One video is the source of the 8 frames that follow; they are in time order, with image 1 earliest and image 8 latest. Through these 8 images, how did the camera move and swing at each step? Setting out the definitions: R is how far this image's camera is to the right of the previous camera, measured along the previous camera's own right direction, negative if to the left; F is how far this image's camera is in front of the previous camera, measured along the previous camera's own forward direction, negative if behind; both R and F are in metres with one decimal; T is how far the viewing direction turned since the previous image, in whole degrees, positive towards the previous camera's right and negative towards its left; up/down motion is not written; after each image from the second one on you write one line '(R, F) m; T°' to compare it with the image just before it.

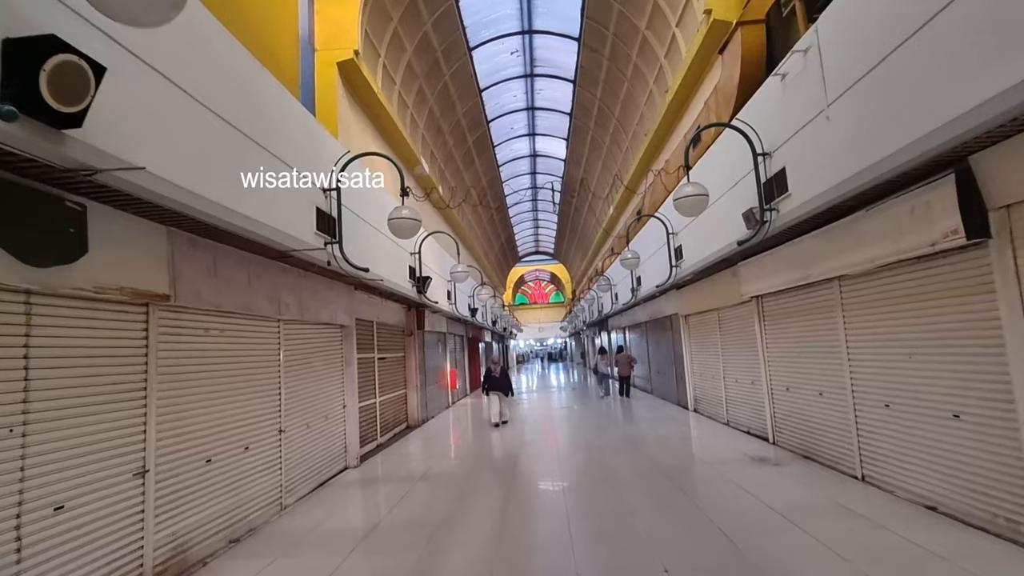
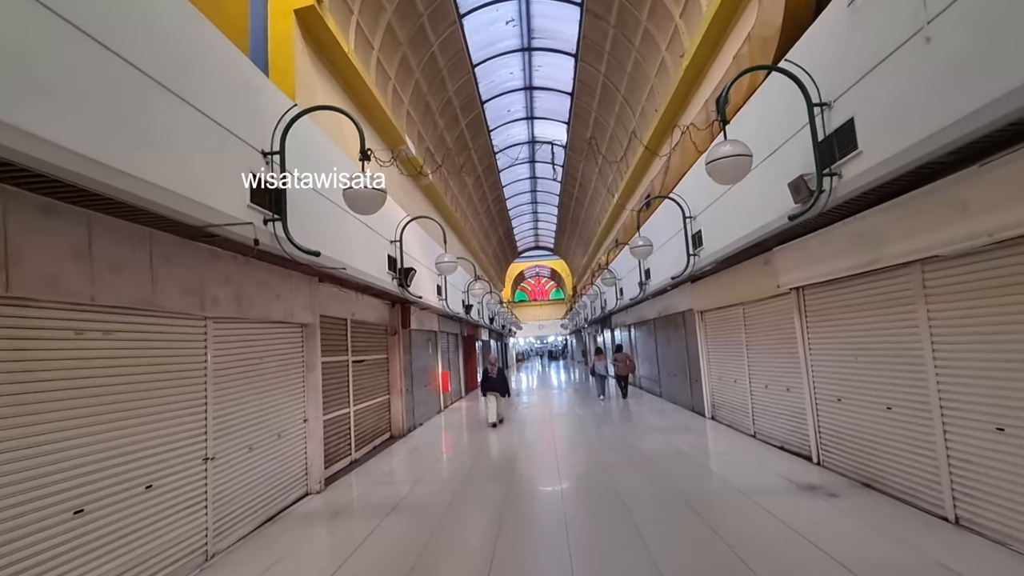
(+0.1, +1.0) m; 0°
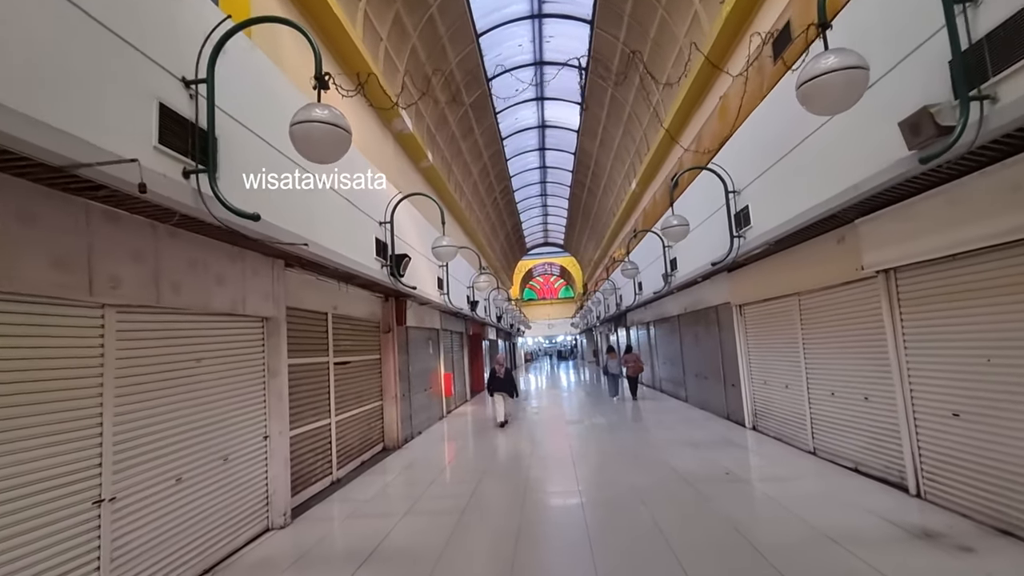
(0.0, +1.0) m; -1°
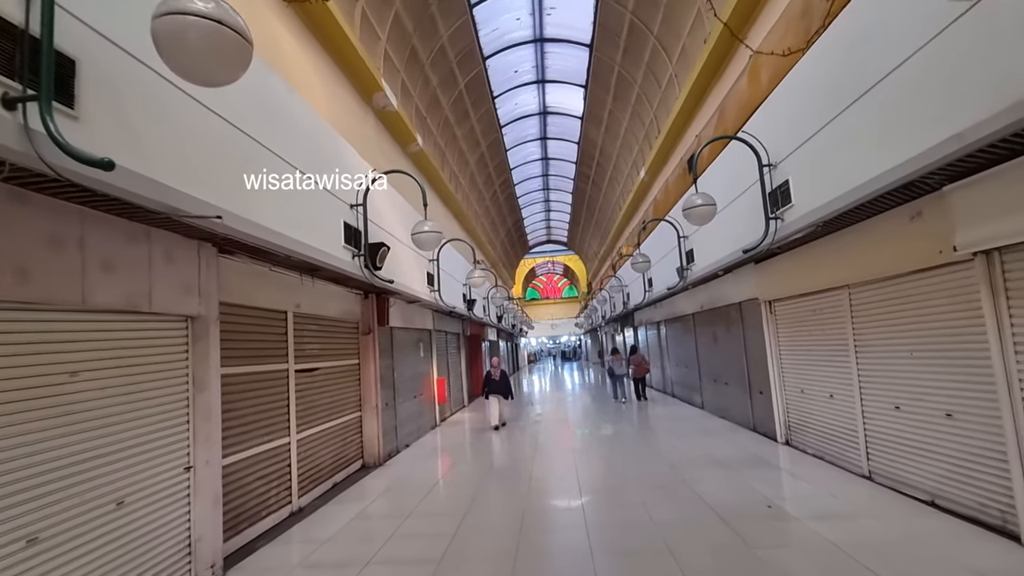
(+0.1, +0.9) m; 0°
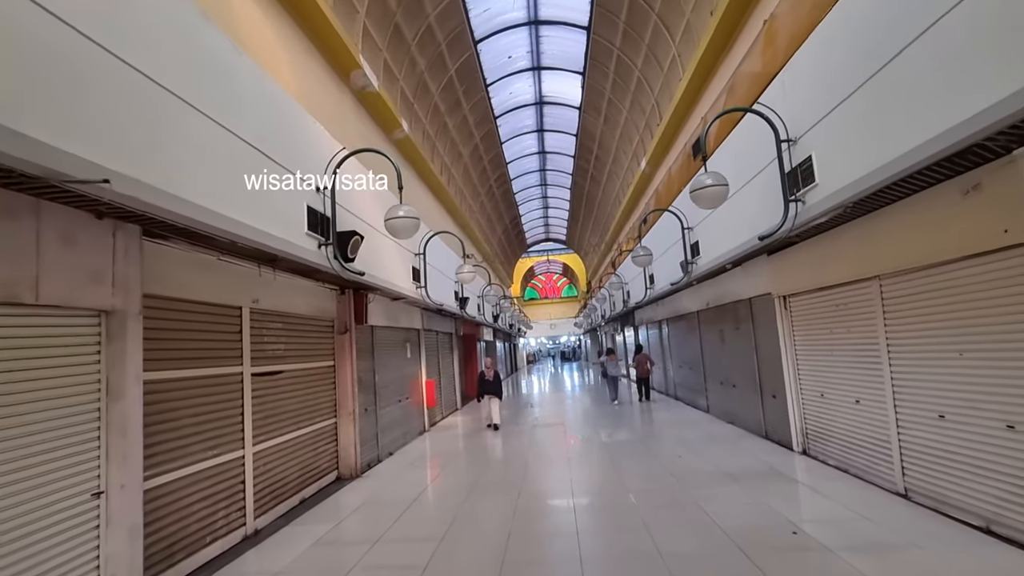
(+0.1, +0.6) m; 0°
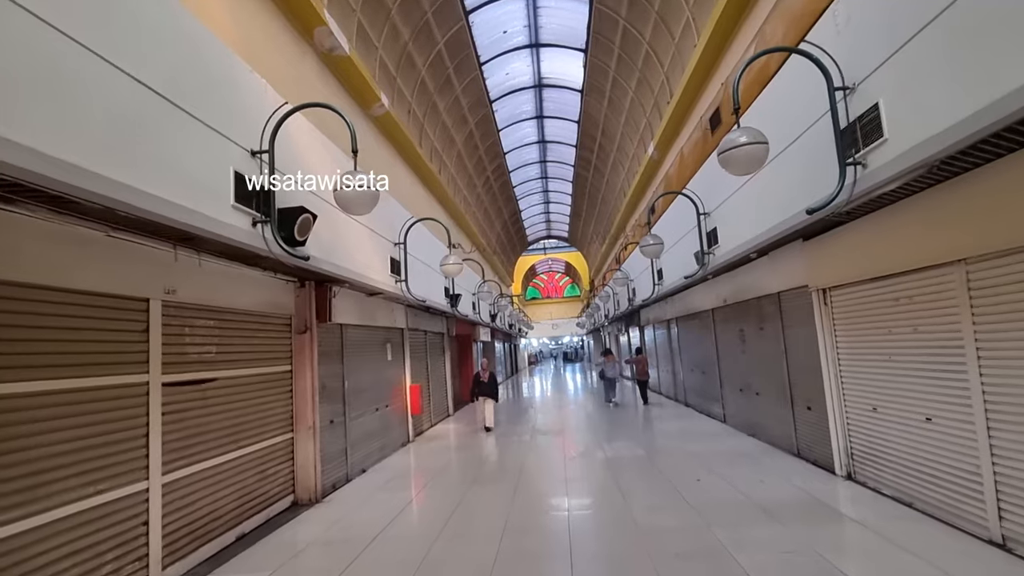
(+0.2, +0.9) m; 0°
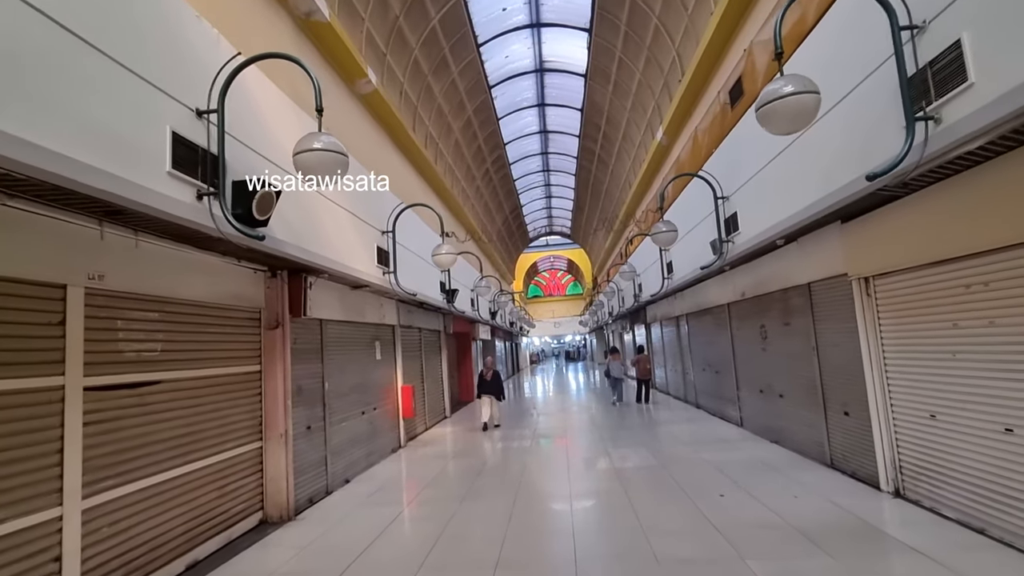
(0.0, +0.6) m; 0°
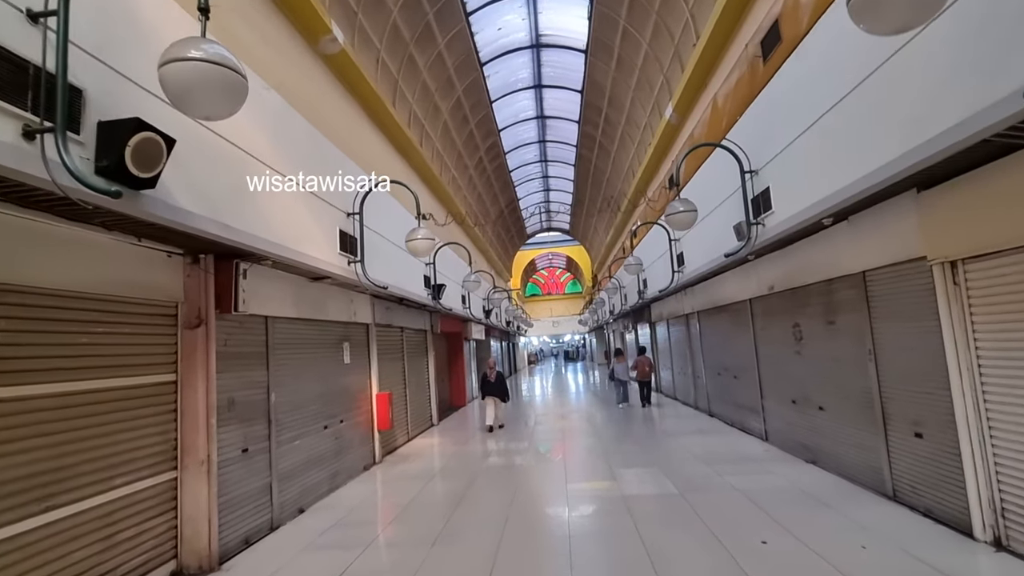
(+0.1, +0.9) m; 0°
